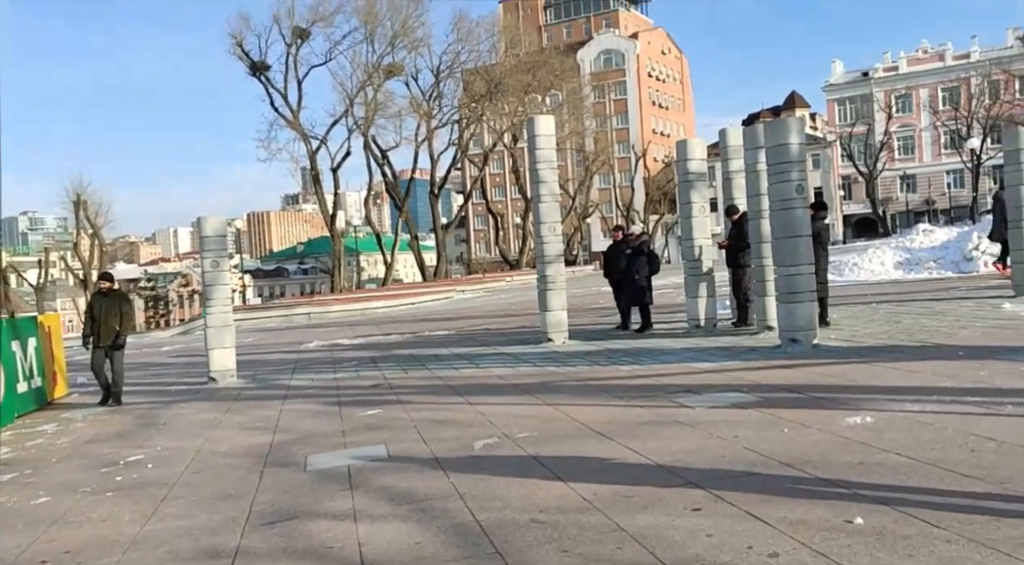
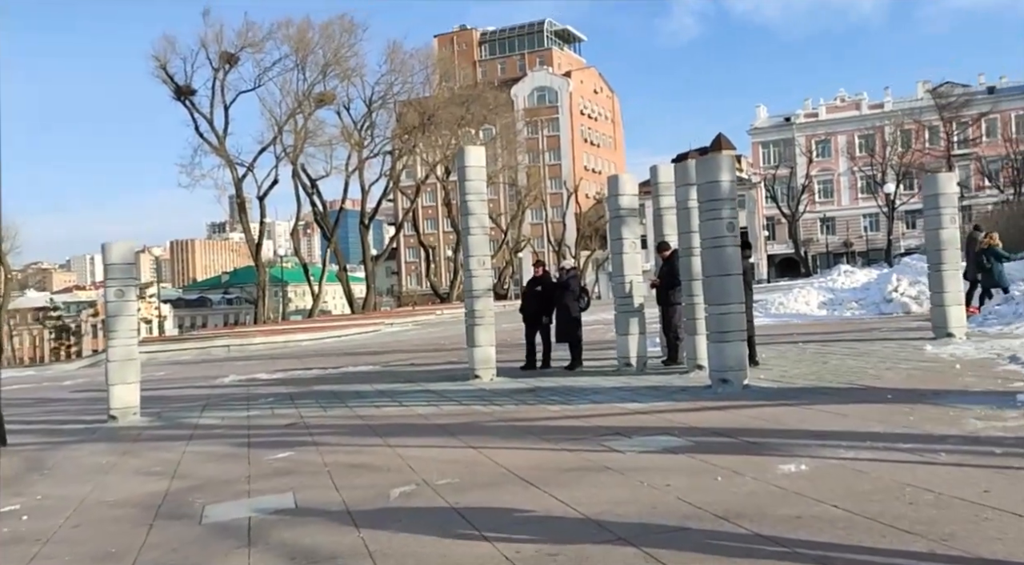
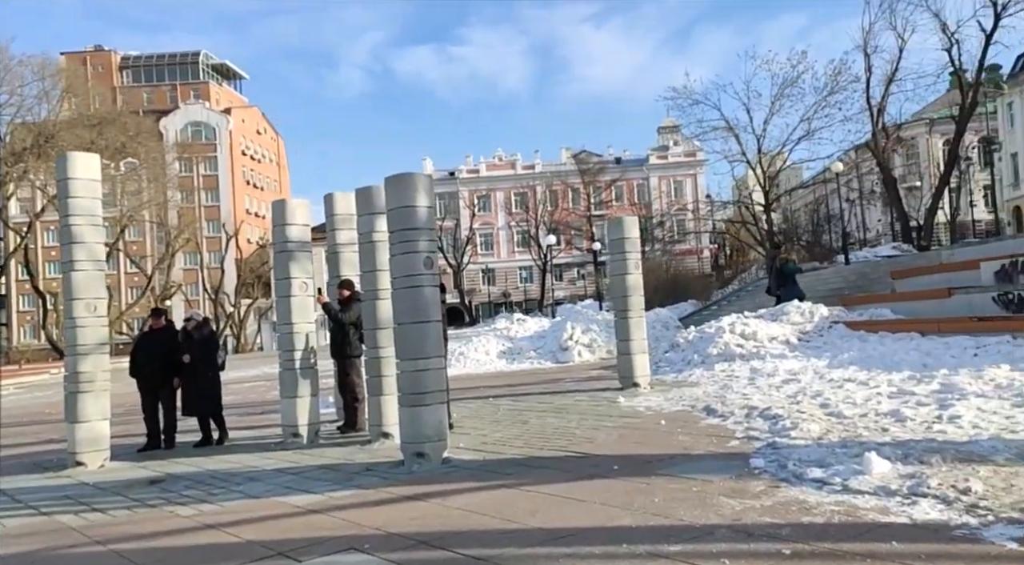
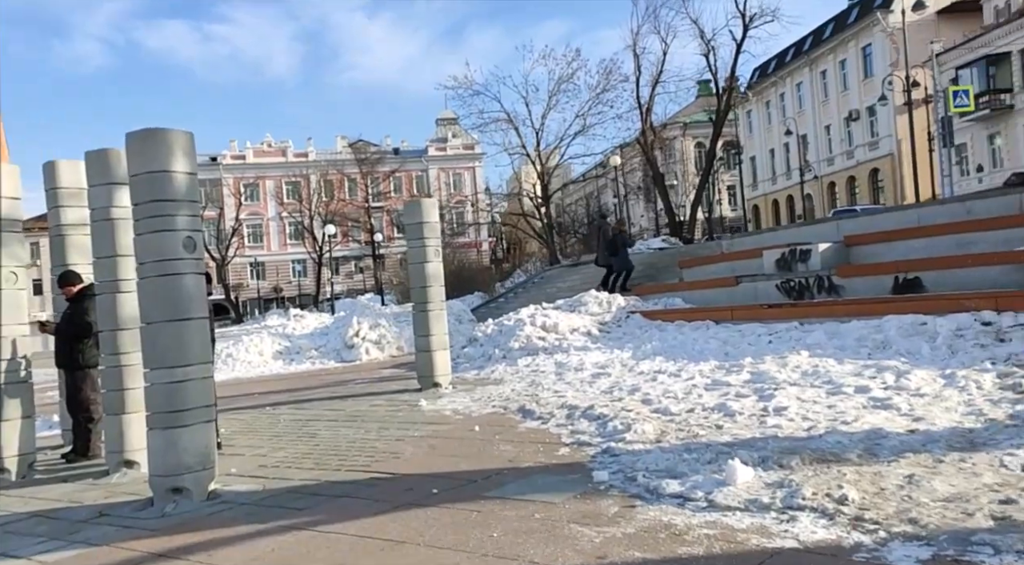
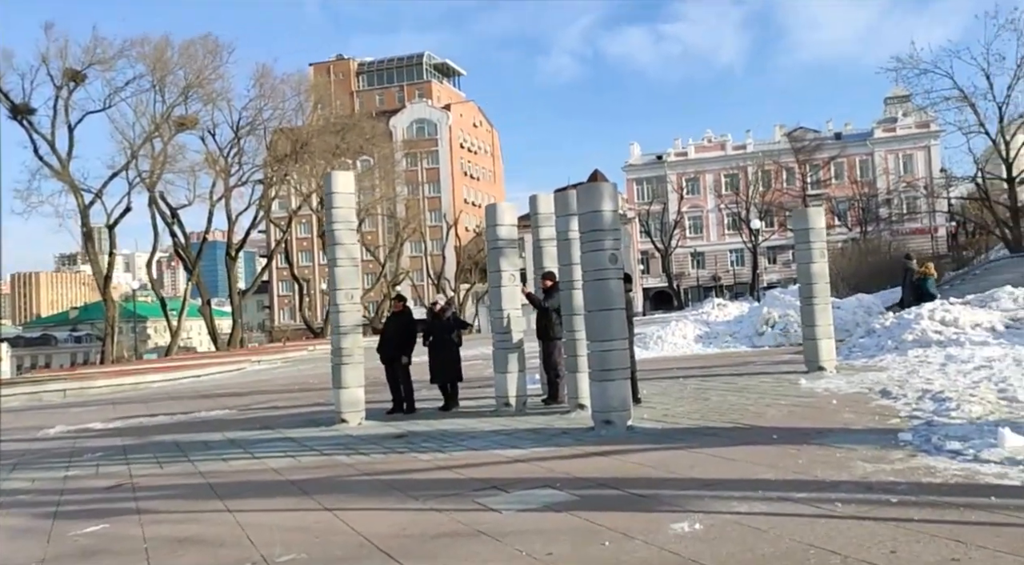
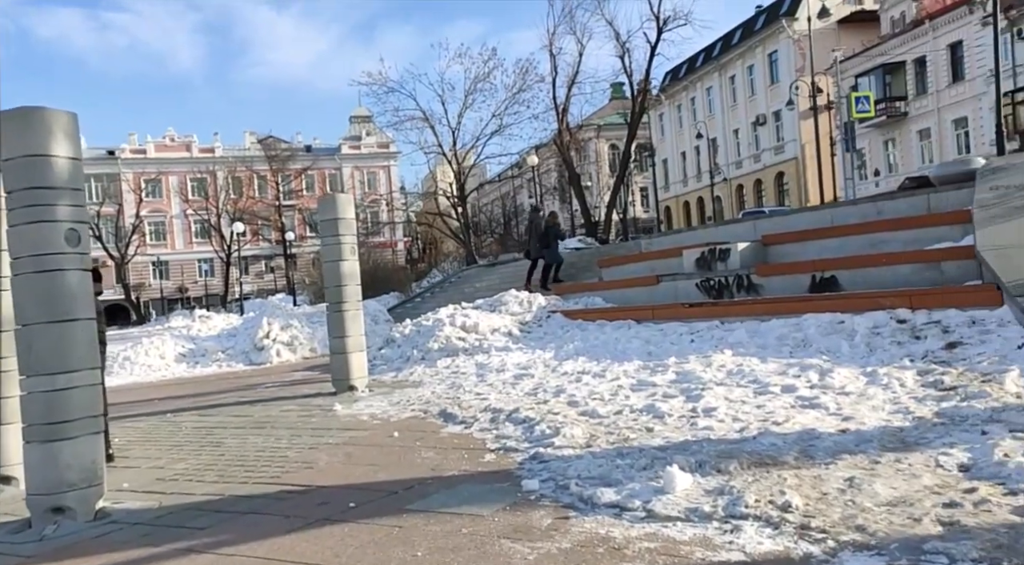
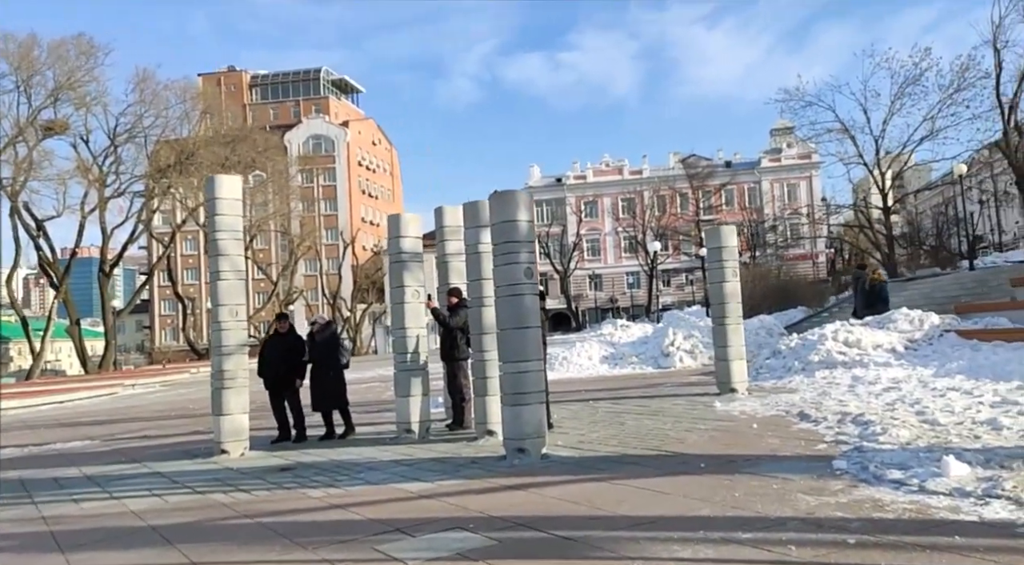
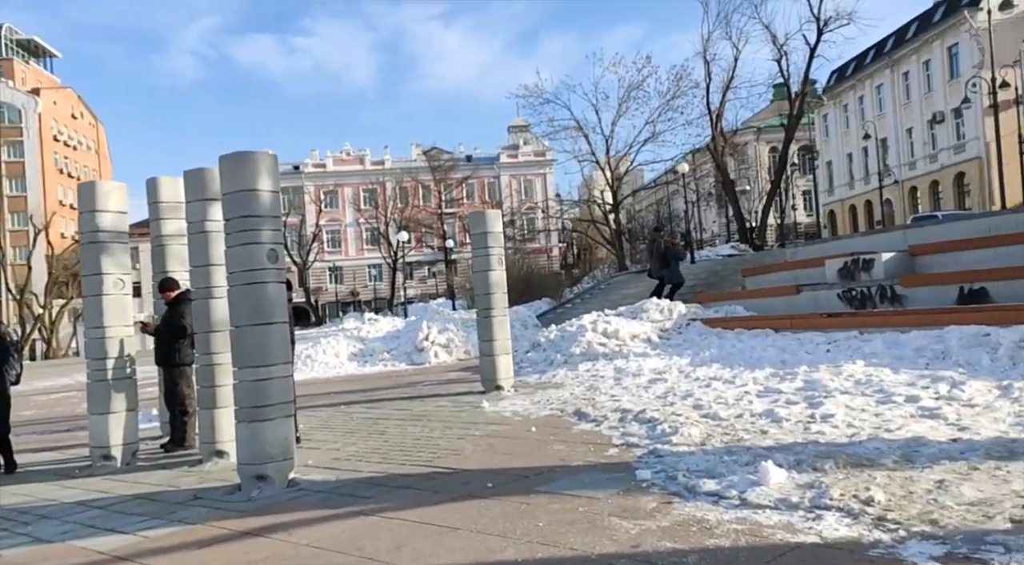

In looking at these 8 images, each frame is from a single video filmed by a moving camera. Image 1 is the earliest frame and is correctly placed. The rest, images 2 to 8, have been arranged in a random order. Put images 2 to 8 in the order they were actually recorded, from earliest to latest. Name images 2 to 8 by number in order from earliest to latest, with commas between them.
2, 5, 7, 3, 8, 4, 6
